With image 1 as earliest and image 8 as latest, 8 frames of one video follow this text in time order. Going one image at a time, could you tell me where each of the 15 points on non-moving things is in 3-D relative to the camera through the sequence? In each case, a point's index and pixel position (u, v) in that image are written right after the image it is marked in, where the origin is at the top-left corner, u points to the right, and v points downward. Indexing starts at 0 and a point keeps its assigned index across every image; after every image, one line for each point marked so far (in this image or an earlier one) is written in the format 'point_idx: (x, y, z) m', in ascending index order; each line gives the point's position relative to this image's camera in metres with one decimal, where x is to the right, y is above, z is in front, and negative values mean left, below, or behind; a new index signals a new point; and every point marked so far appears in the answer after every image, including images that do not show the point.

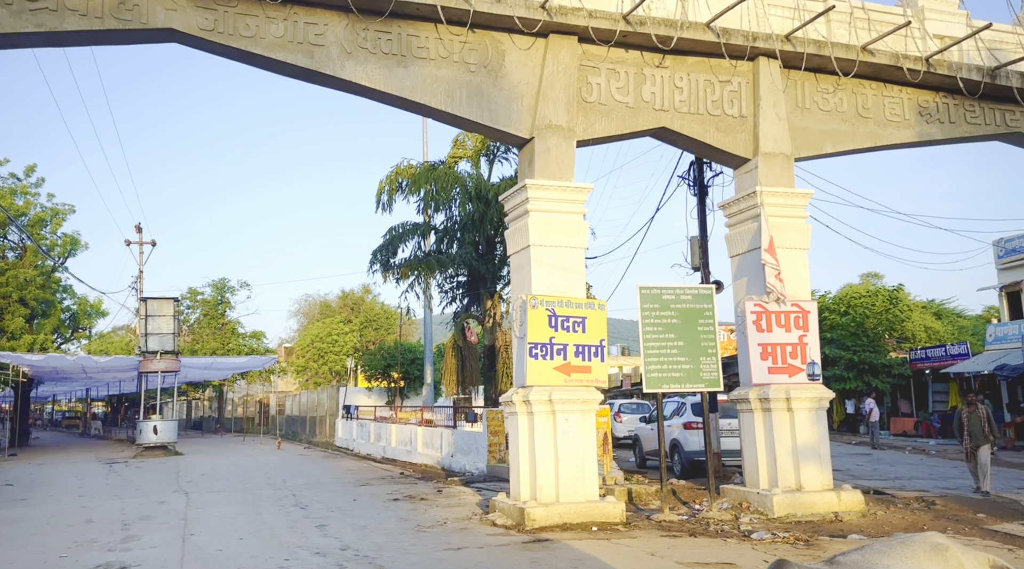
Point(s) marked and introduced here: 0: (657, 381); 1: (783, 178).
0: (+1.8, -1.2, +9.8) m
1: (+3.7, +1.4, +10.7) m
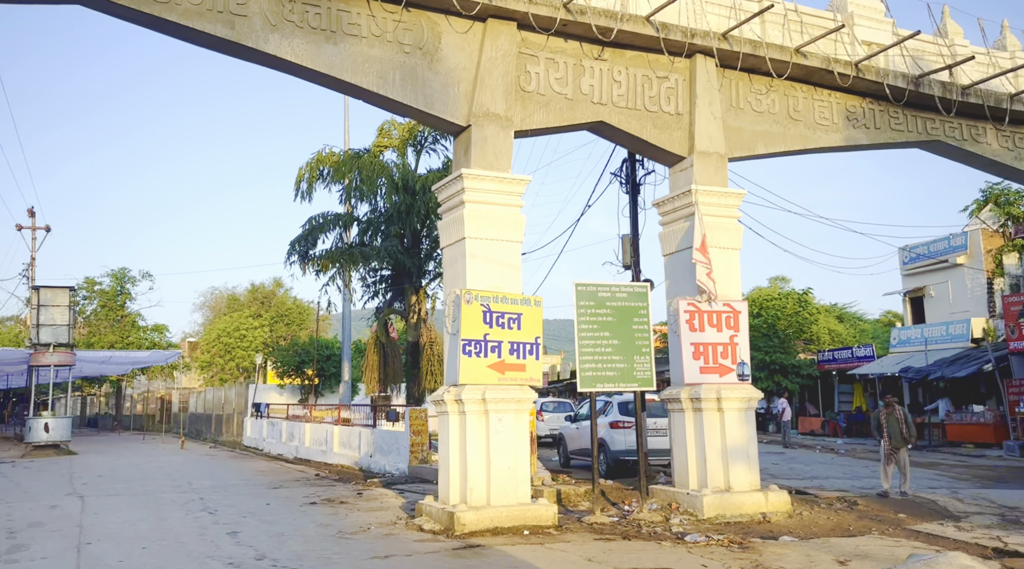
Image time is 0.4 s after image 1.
0: (+1.0, -1.2, +9.6) m
1: (+2.8, +1.4, +10.6) m
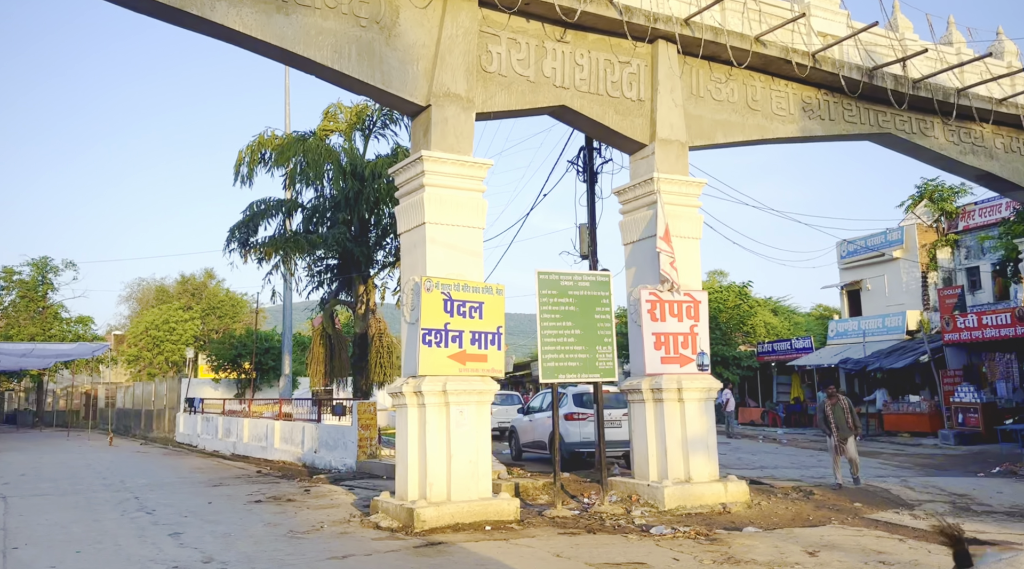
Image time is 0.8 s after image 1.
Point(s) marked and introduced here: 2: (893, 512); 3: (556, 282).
0: (+0.5, -1.0, +9.4) m
1: (+2.2, +1.6, +10.5) m
2: (+4.5, -2.7, +9.2) m
3: (+0.5, 0.0, +9.5) m
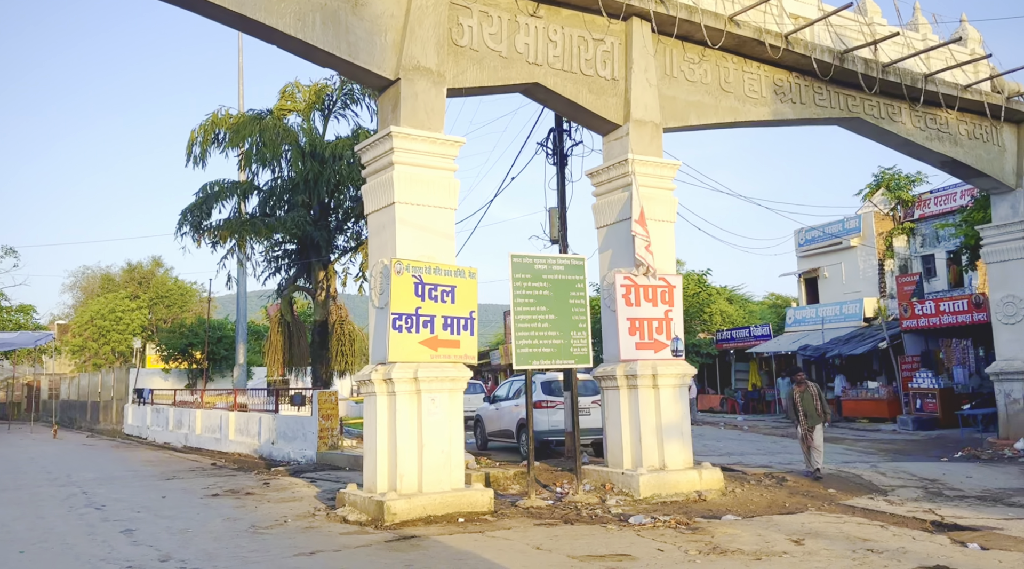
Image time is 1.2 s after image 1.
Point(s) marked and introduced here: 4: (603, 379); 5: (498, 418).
0: (+0.2, -0.8, +9.1) m
1: (+1.8, +1.8, +10.2) m
2: (+4.2, -2.5, +9.2) m
3: (+0.2, +0.2, +9.2) m
4: (+1.1, -1.2, +9.9) m
5: (-0.3, -2.5, +14.4) m
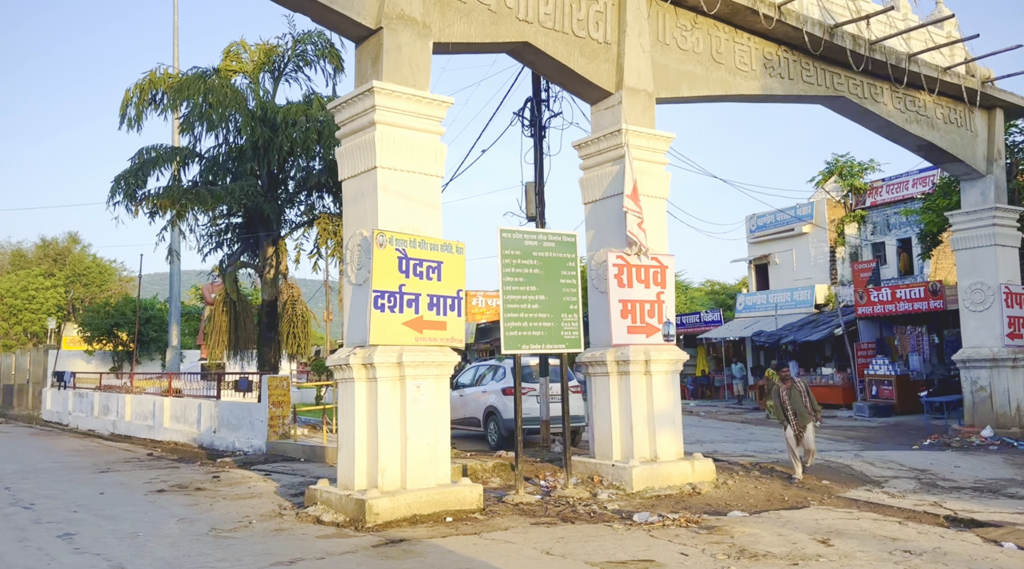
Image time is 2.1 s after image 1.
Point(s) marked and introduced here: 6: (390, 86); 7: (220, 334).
0: (0.0, -0.6, +8.3) m
1: (+1.6, +2.0, +9.6) m
2: (+4.0, -2.3, +8.8) m
3: (+0.1, +0.5, +8.4) m
4: (+0.9, -0.9, +9.2) m
5: (-0.9, -2.1, +13.6) m
6: (-1.2, +1.9, +7.6) m
7: (-5.4, -0.9, +14.4) m
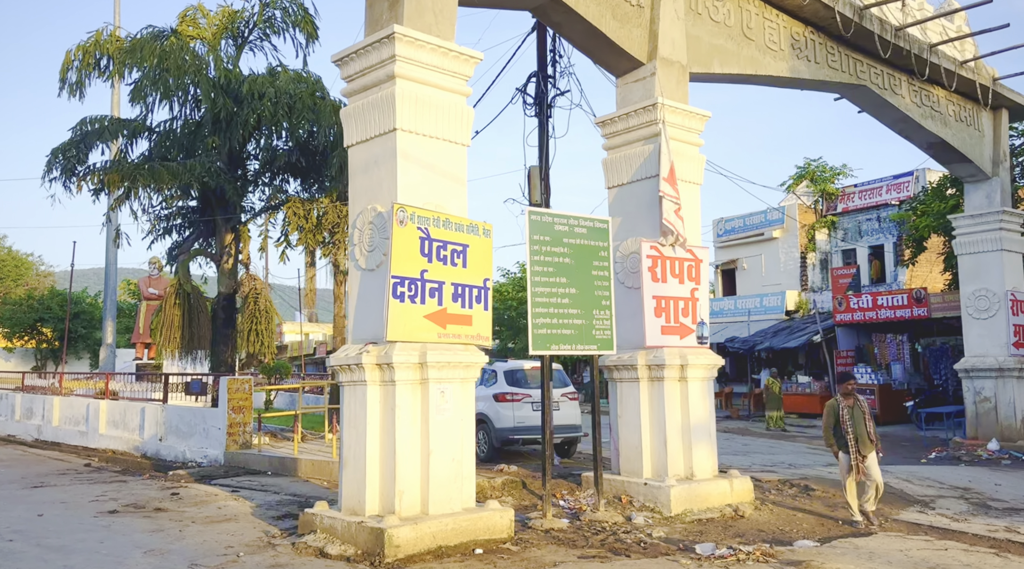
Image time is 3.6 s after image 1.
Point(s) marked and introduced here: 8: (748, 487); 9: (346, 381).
0: (+0.3, -0.5, +7.2) m
1: (+1.8, +2.1, +8.6) m
2: (+4.2, -2.3, +8.0) m
3: (+0.3, +0.6, +7.3) m
4: (+1.1, -0.9, +8.2) m
5: (-1.1, -2.0, +12.4) m
6: (-0.8, +2.0, +6.3) m
7: (-5.6, -0.7, +12.8) m
8: (+2.5, -2.1, +8.3) m
9: (-1.3, -0.8, +6.2) m
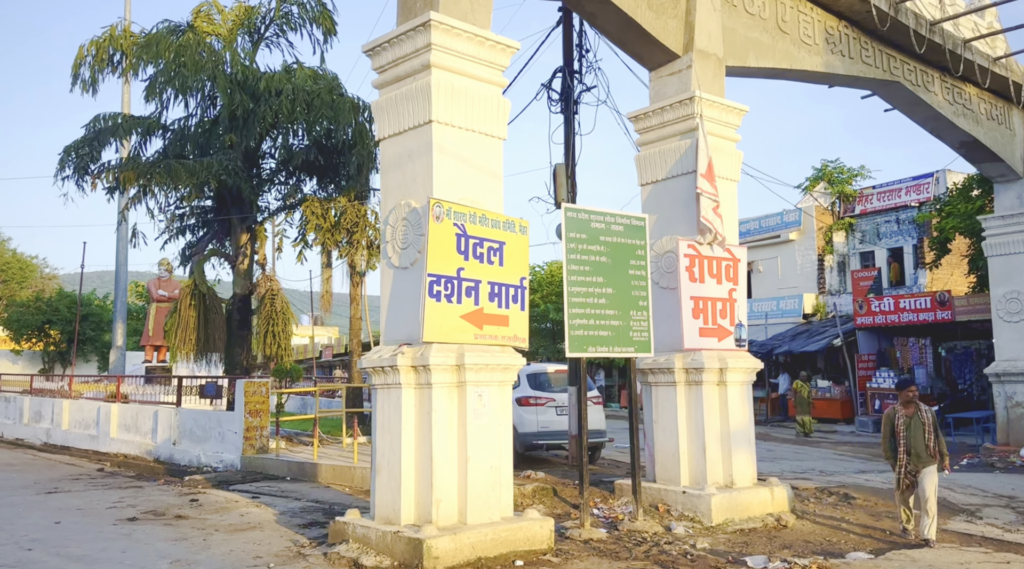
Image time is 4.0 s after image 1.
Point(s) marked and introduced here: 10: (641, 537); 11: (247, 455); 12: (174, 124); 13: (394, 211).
0: (+0.6, -0.5, +6.9) m
1: (+2.2, +2.1, +8.3) m
2: (+4.5, -2.3, +7.7) m
3: (+0.7, +0.6, +7.0) m
4: (+1.4, -0.9, +7.9) m
5: (-0.7, -2.0, +12.1) m
6: (-0.5, +2.0, +6.1) m
7: (-5.2, -0.7, +12.5) m
8: (+2.8, -2.1, +8.0) m
9: (-1.0, -0.7, +5.9) m
10: (+1.1, -2.2, +6.8) m
11: (-3.9, -2.5, +11.4) m
12: (-5.4, +2.6, +12.7) m
13: (-0.9, +0.6, +6.2) m
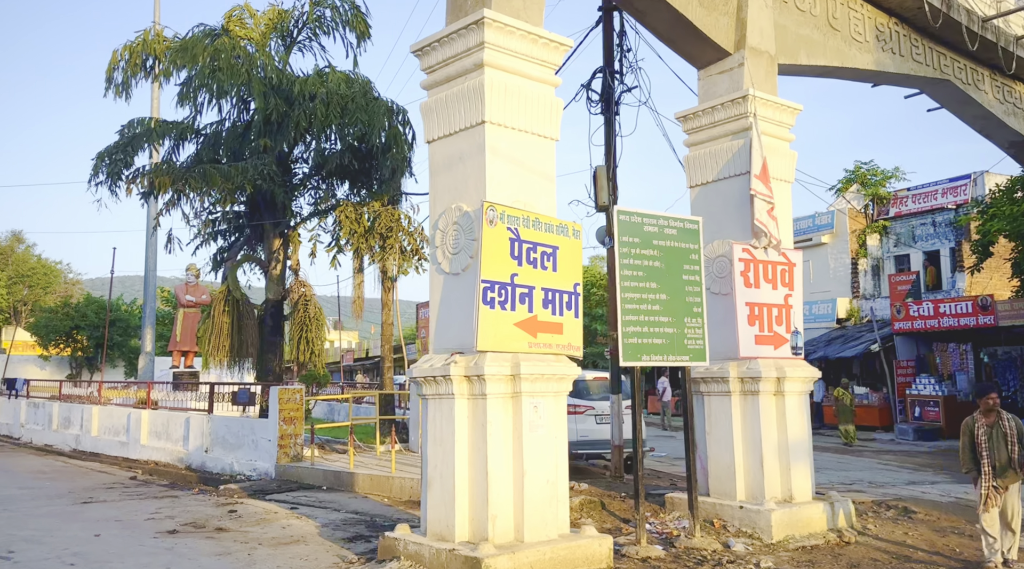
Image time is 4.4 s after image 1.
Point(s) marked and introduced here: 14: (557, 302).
0: (+1.1, -0.5, +6.6) m
1: (+2.6, +2.0, +8.0) m
2: (+4.9, -2.4, +7.3) m
3: (+1.1, +0.5, +6.8) m
4: (+1.9, -0.9, +7.6) m
5: (-0.2, -2.1, +11.9) m
6: (-0.1, +2.0, +5.9) m
7: (-4.7, -0.8, +12.4) m
8: (+3.3, -2.2, +7.7) m
9: (-0.6, -0.8, +5.7) m
10: (+1.6, -2.2, +6.5) m
11: (-3.3, -2.5, +11.2) m
12: (-4.9, +2.5, +12.6) m
13: (-0.5, +0.5, +6.0) m
14: (+0.4, -0.1, +6.1) m
